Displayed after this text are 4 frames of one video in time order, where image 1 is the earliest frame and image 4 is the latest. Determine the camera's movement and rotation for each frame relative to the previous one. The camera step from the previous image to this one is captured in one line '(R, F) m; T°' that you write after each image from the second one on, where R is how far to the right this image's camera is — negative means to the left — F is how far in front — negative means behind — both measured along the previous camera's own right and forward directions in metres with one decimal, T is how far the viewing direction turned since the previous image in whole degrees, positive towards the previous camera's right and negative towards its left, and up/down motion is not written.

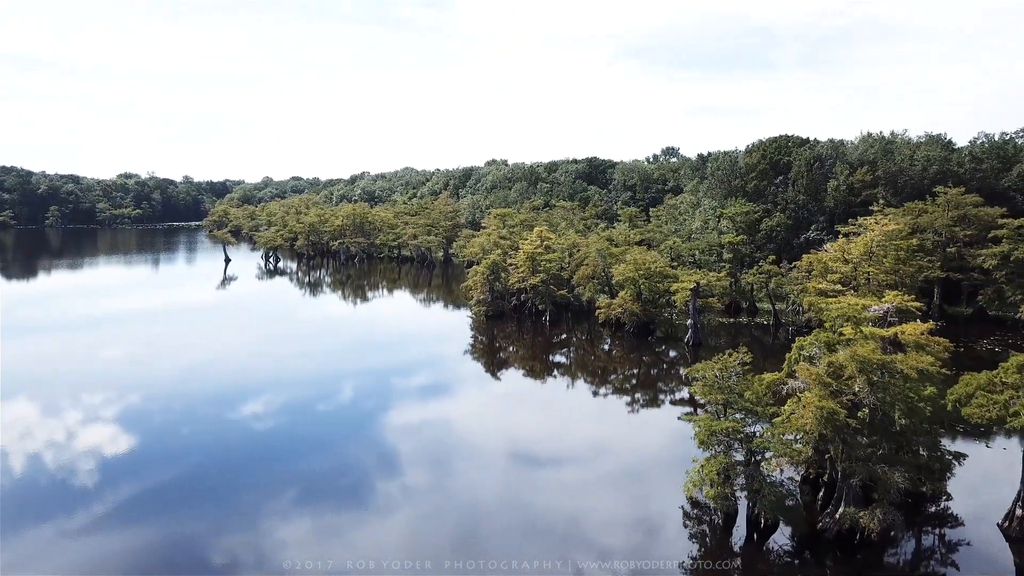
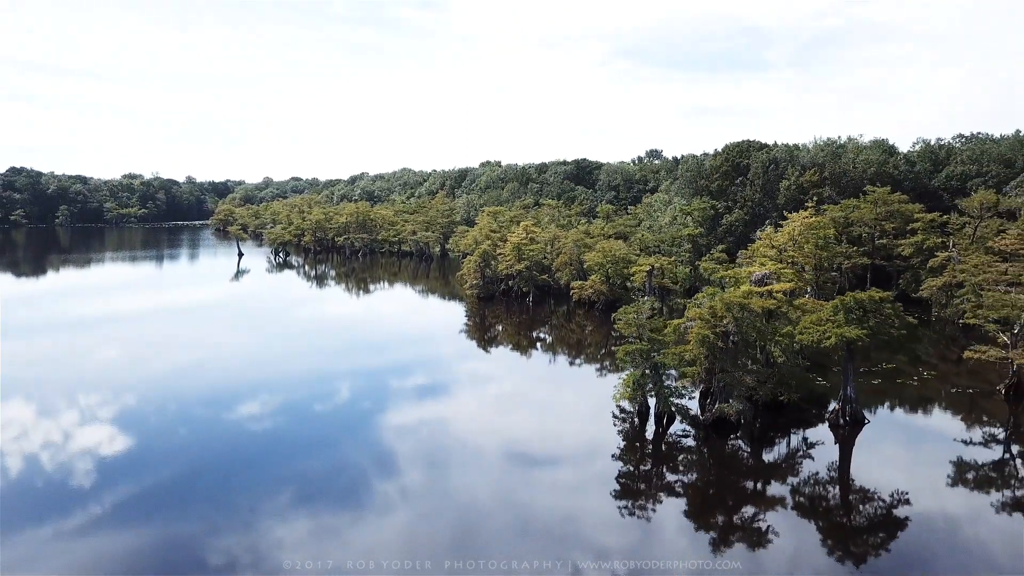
(+0.6, -4.7) m; 0°
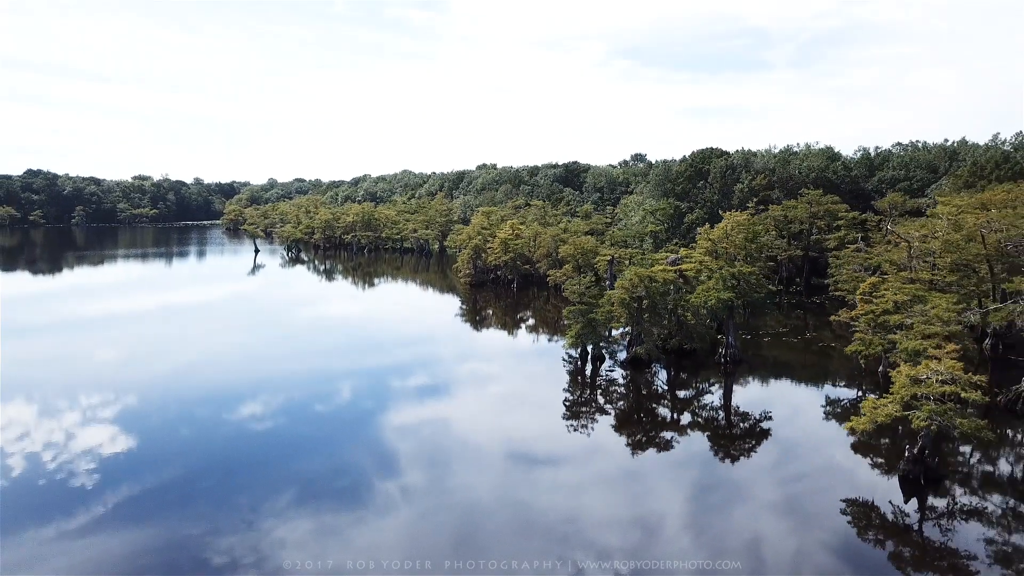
(+1.0, -6.0) m; 0°
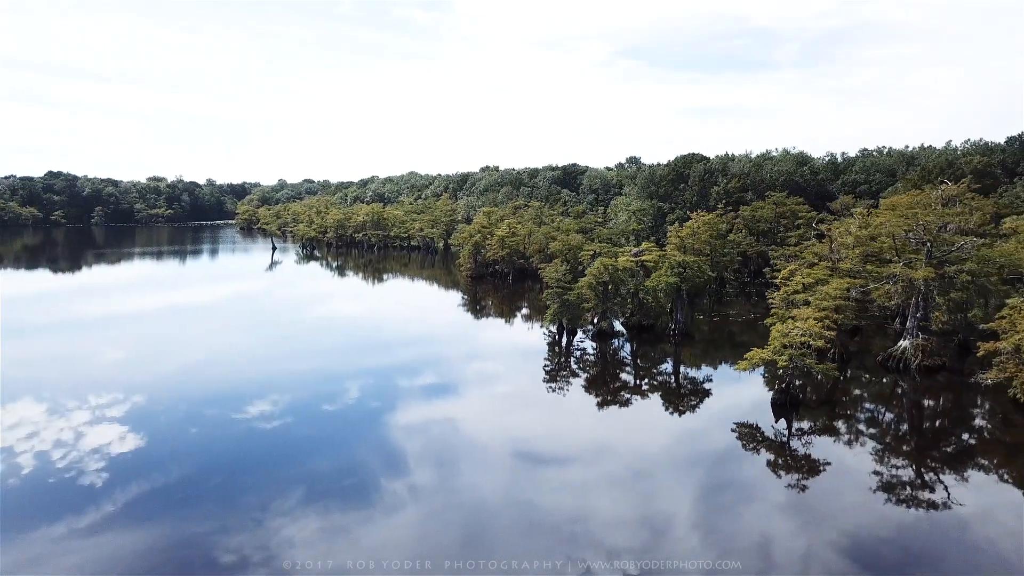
(+0.7, -4.9) m; -1°
